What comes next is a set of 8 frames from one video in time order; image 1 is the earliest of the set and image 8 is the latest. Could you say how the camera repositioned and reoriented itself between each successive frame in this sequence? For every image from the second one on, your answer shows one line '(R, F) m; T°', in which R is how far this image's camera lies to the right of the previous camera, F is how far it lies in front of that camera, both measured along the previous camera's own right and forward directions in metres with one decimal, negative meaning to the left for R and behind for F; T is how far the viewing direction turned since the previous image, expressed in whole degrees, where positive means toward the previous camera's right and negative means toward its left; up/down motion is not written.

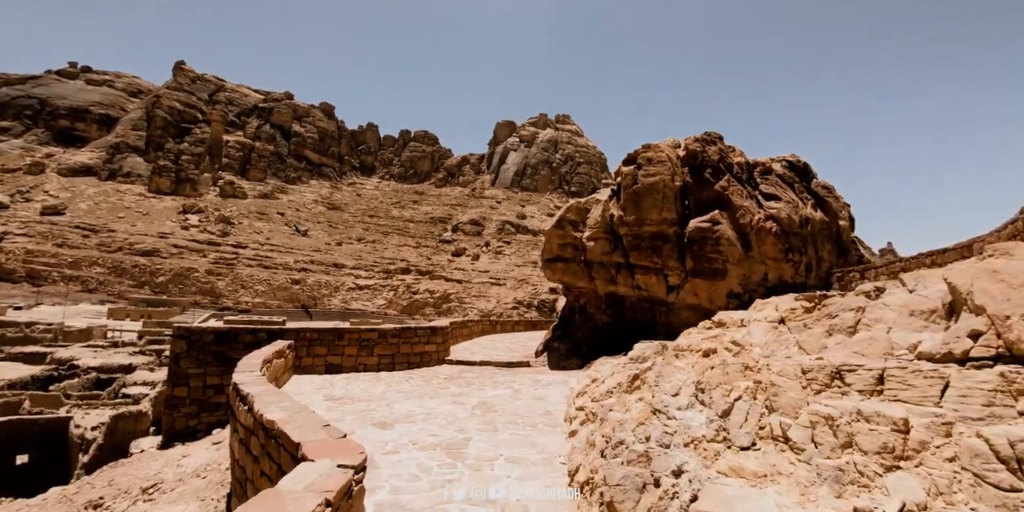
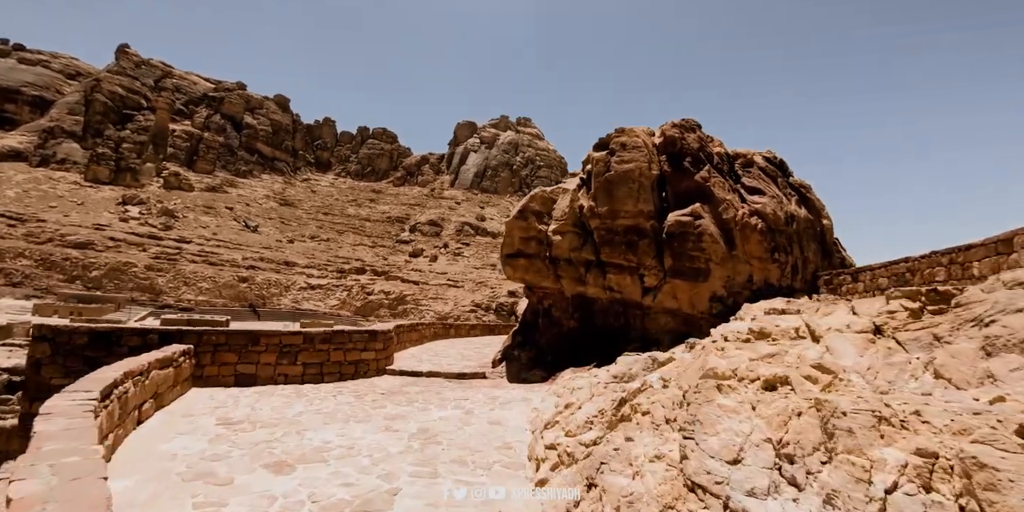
(+0.1, +1.5) m; +5°
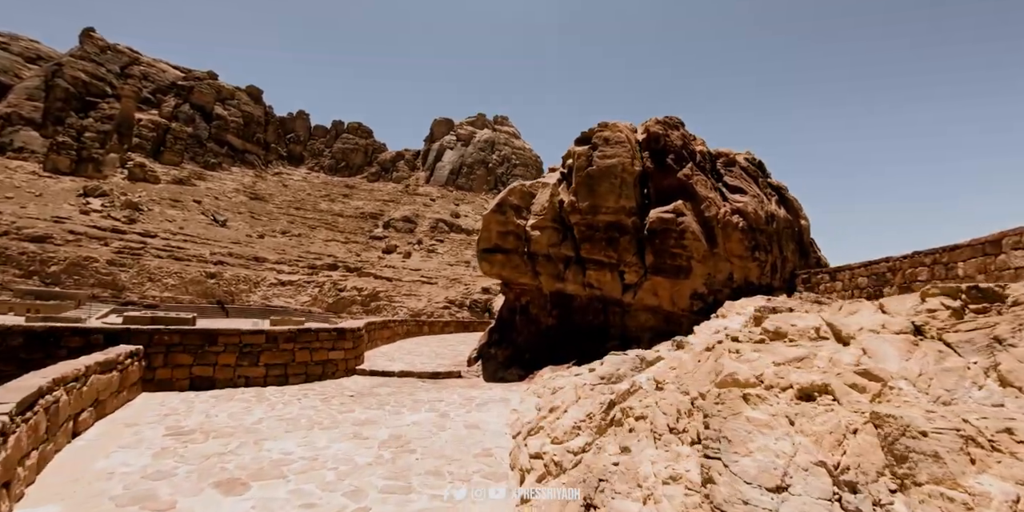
(-0.1, +0.4) m; +3°
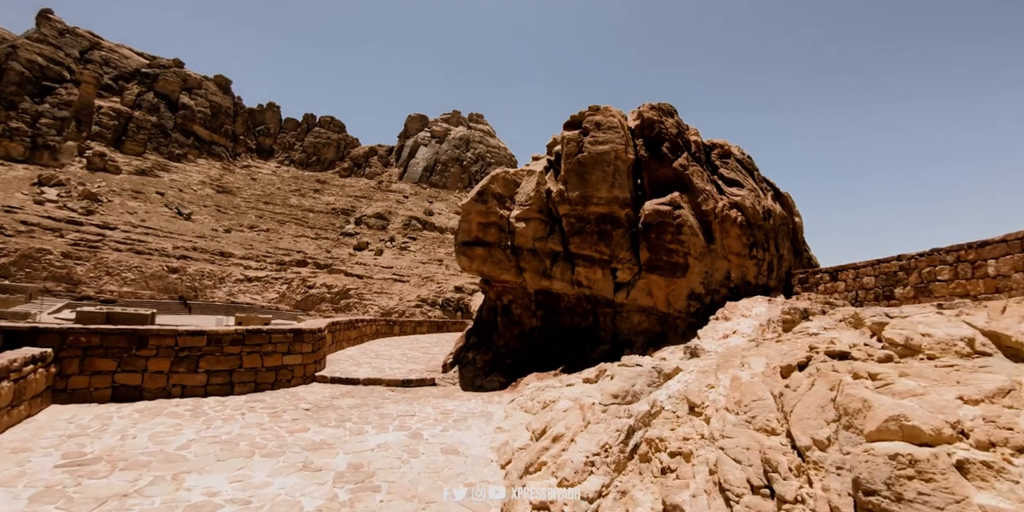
(-0.2, +0.9) m; +3°
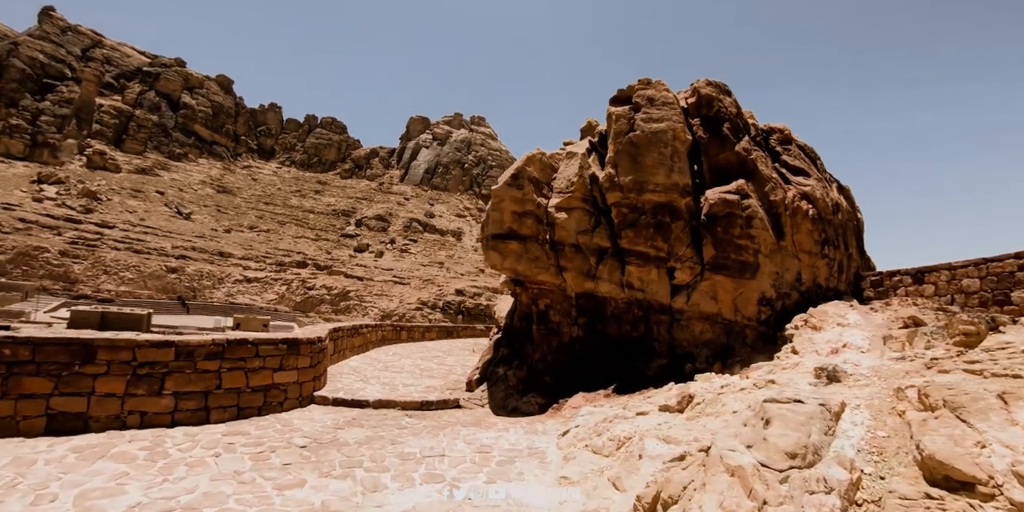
(-0.6, +1.4) m; 0°
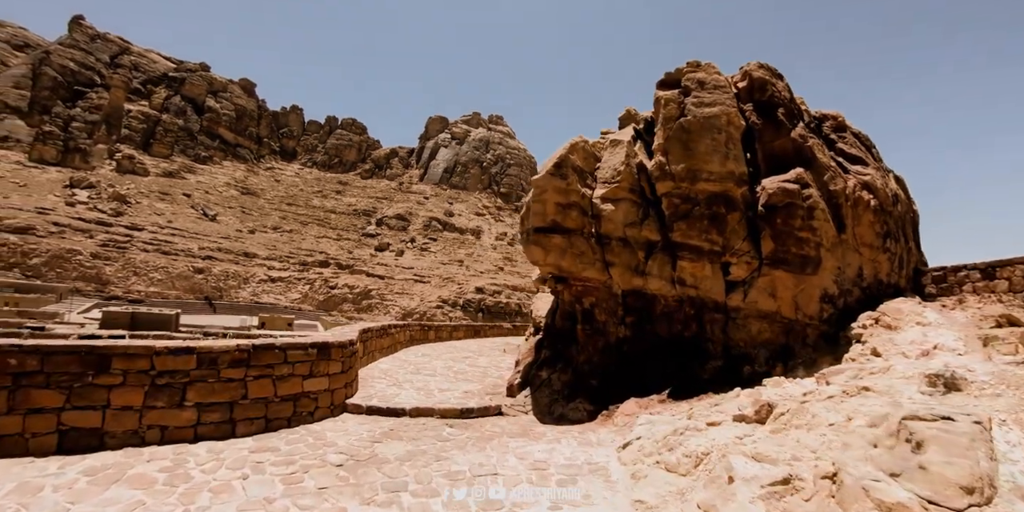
(-0.4, +0.6) m; -2°
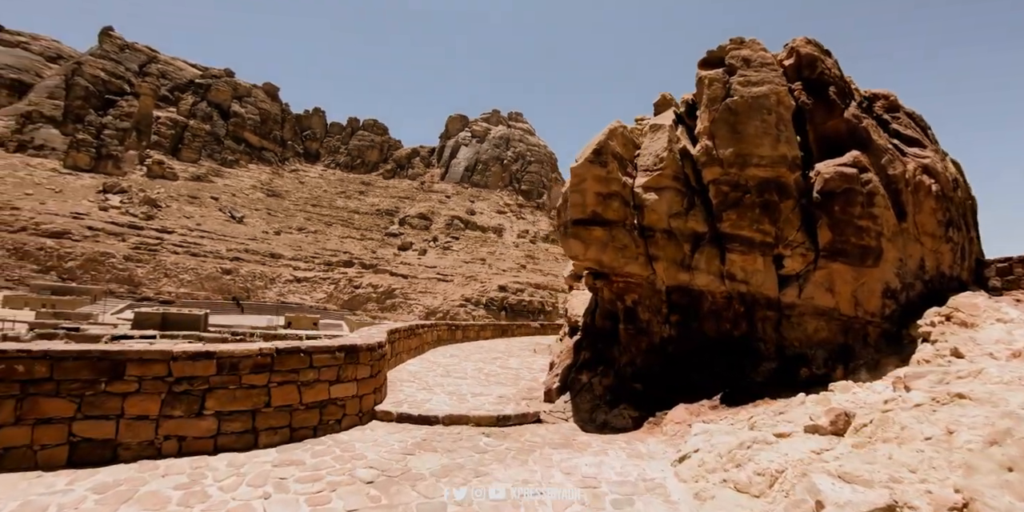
(-0.2, +0.4) m; -3°
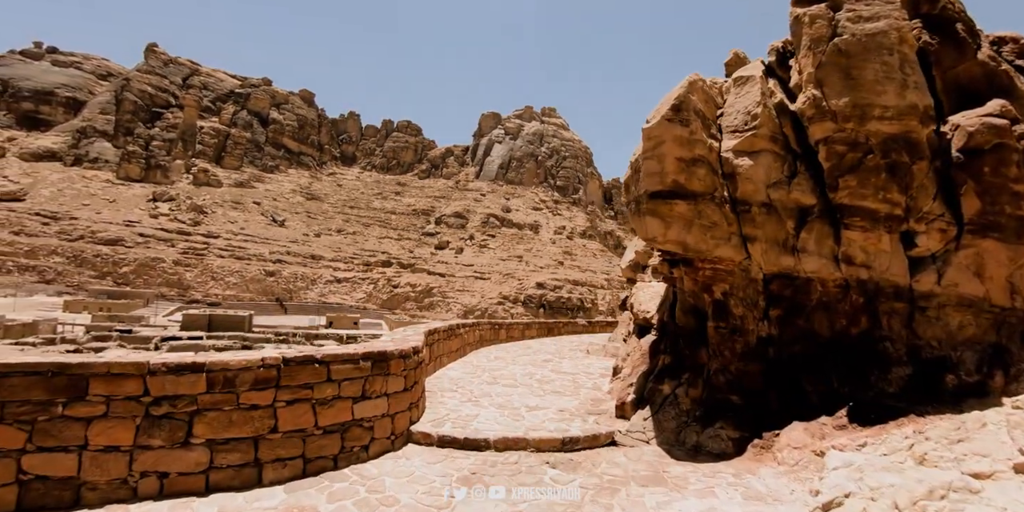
(-0.3, +1.1) m; -4°
